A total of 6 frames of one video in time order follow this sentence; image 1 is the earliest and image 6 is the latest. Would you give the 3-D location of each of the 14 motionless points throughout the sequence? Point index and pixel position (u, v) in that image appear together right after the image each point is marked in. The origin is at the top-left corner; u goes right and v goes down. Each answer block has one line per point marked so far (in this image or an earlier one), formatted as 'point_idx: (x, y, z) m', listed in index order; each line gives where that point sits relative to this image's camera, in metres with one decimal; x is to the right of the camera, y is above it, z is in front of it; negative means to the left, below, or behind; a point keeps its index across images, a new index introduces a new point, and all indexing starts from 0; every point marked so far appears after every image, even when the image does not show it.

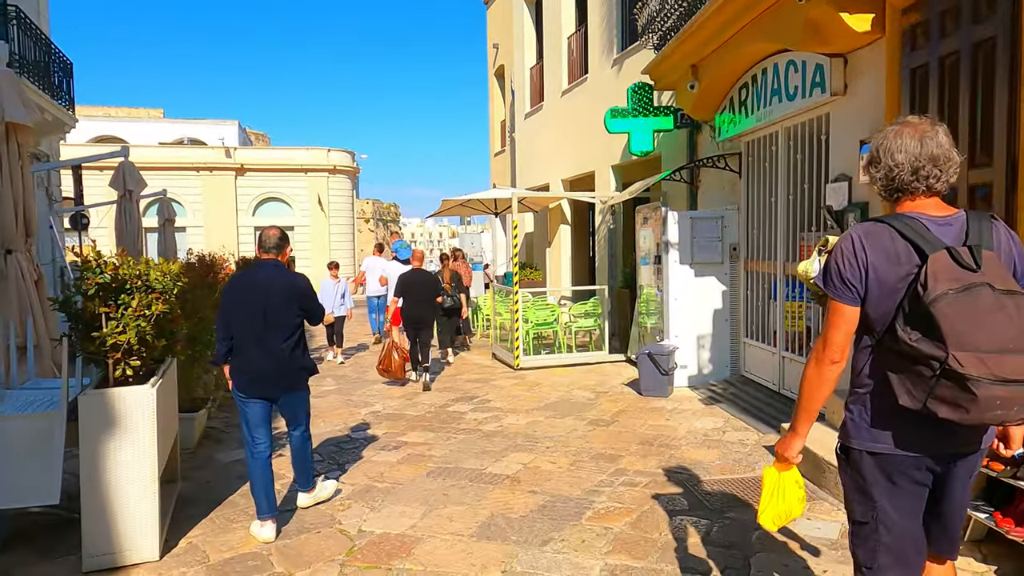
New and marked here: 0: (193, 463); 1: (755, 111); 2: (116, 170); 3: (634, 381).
0: (-2.6, -1.4, +5.5) m
1: (+2.4, +1.8, +6.8) m
2: (-5.5, +1.6, +9.4) m
3: (+1.4, -1.1, +8.0) m
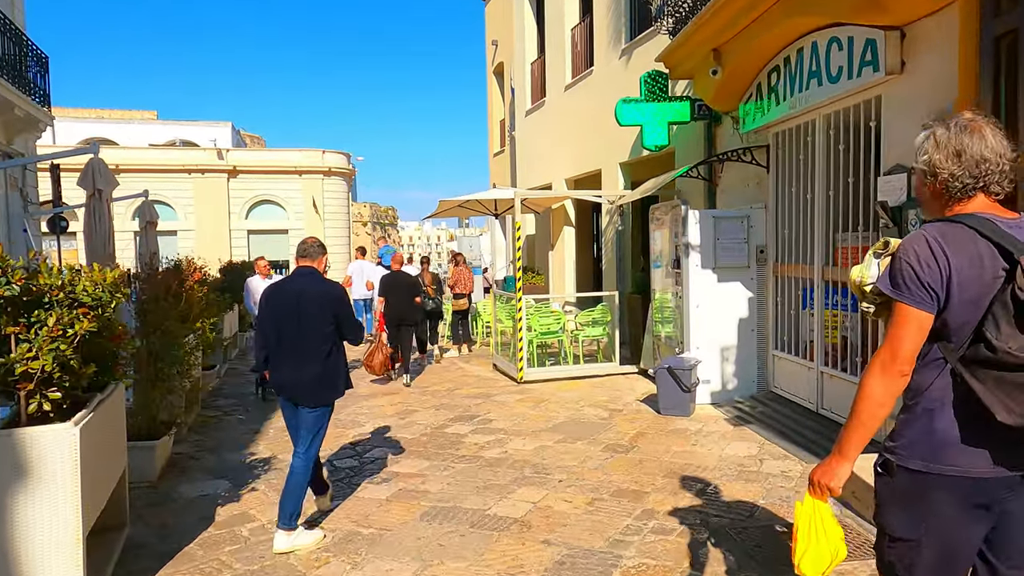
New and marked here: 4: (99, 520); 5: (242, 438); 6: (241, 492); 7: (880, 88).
0: (-2.6, -1.5, +4.8) m
1: (+2.5, +1.7, +6.1) m
2: (-5.5, +1.6, +8.7) m
3: (+1.5, -1.2, +7.3) m
4: (-2.5, -1.4, +4.1) m
5: (-2.6, -1.5, +6.6) m
6: (-2.0, -1.5, +5.0) m
7: (+2.7, +1.5, +5.0) m
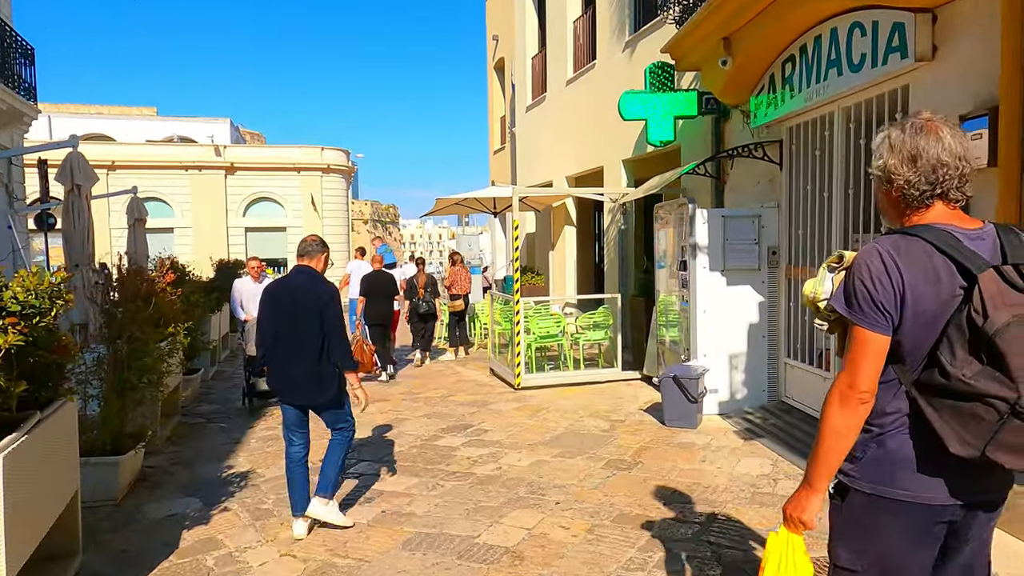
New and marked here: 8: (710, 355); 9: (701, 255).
0: (-2.6, -1.5, +4.4) m
1: (+2.4, +1.7, +5.7) m
2: (-5.5, +1.6, +8.3) m
3: (+1.4, -1.2, +6.9) m
4: (-2.6, -1.4, +3.7) m
5: (-2.7, -1.5, +6.2) m
6: (-2.1, -1.5, +4.6) m
7: (+2.7, +1.4, +4.6) m
8: (+1.9, -0.6, +6.4) m
9: (+1.8, +0.3, +6.4) m
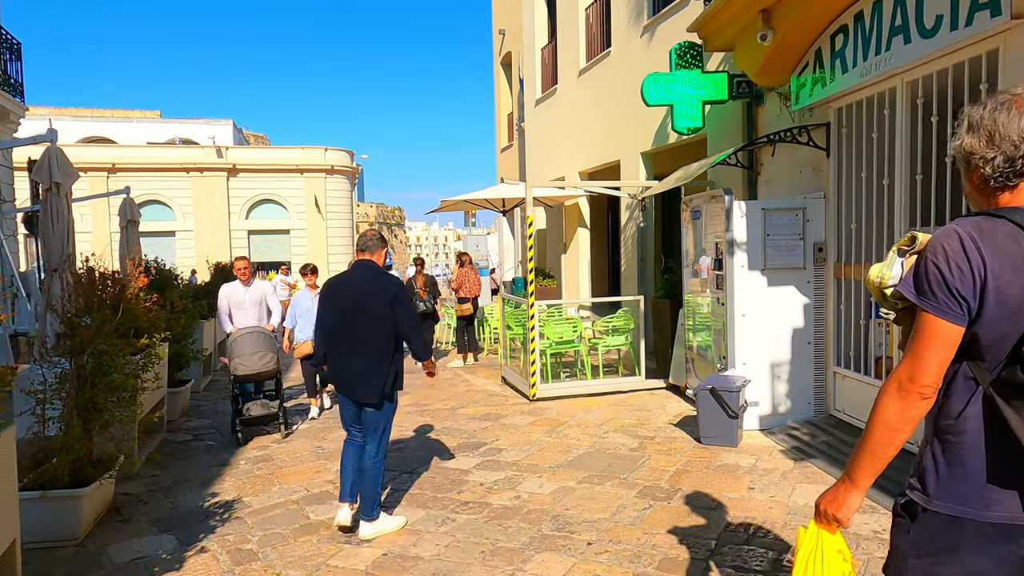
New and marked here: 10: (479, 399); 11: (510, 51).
0: (-2.5, -1.6, +3.8) m
1: (+2.5, +1.7, +5.0) m
2: (-5.4, +1.5, +7.7) m
3: (+1.6, -1.2, +6.2) m
4: (-2.4, -1.5, +3.1) m
5: (-2.5, -1.5, +5.6) m
6: (-1.9, -1.6, +4.0) m
7: (+2.8, +1.4, +3.9) m
8: (+2.0, -0.6, +5.8) m
9: (+1.9, +0.3, +5.7) m
10: (-0.4, -1.3, +8.0) m
11: (-0.1, +6.4, +18.4) m
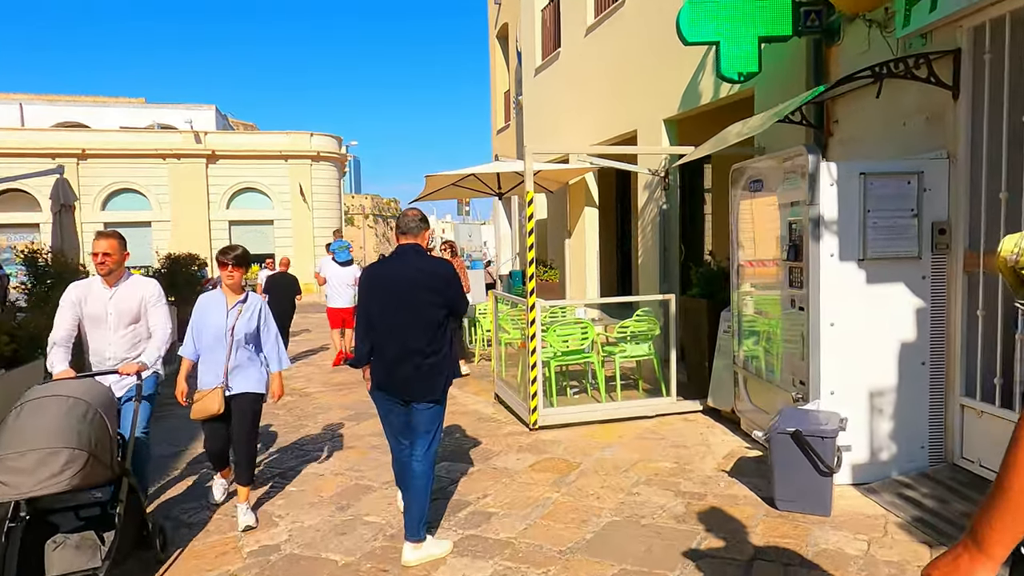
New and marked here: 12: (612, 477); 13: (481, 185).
0: (-2.5, -1.6, +2.1) m
1: (+2.5, +1.7, +3.3) m
2: (-5.4, +1.5, +6.0) m
3: (+1.6, -1.2, +4.5) m
4: (-2.5, -1.5, +1.4) m
5: (-2.6, -1.5, +3.9) m
6: (-2.0, -1.6, +2.3) m
7: (+2.8, +1.4, +2.2) m
8: (+2.0, -0.6, +4.1) m
9: (+1.9, +0.3, +4.0) m
10: (-0.4, -1.3, +6.3) m
11: (-0.2, +6.6, +16.6) m
12: (+0.7, -1.3, +4.6) m
13: (-0.5, +1.6, +10.2) m
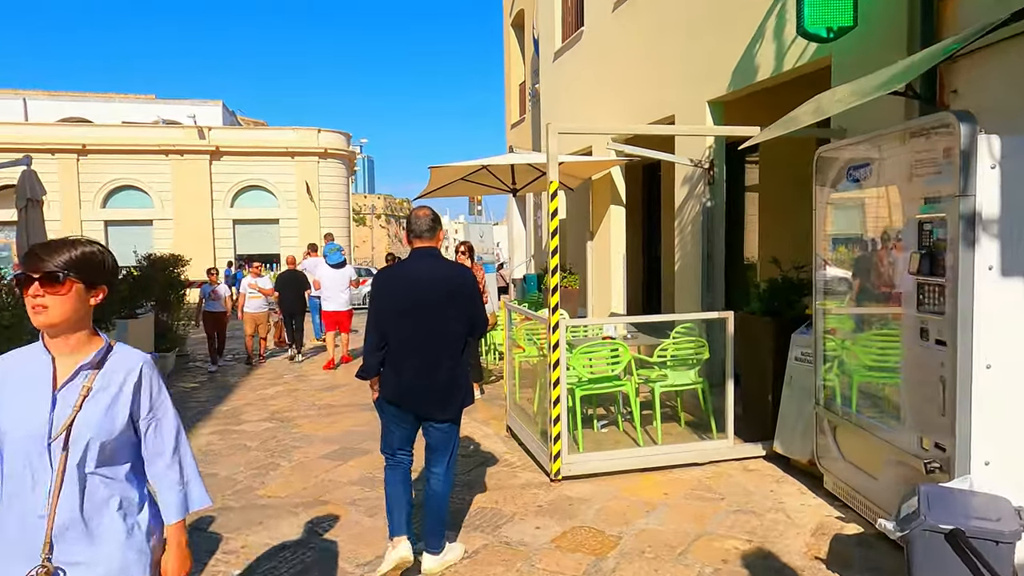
0: (-2.5, -1.7, +1.0) m
1: (+2.6, +1.5, +2.0) m
2: (-5.3, +1.5, +4.9) m
3: (+1.6, -1.3, +3.3) m
4: (-2.4, -1.6, +0.2) m
5: (-2.5, -1.6, +2.7) m
6: (-1.9, -1.7, +1.1) m
7: (+2.8, +1.3, +1.0) m
8: (+2.1, -0.7, +2.8) m
9: (+2.0, +0.2, +2.8) m
10: (-0.3, -1.4, +5.1) m
11: (+0.2, +6.5, +15.4) m
12: (+0.8, -1.4, +3.4) m
13: (-0.3, +1.5, +9.0) m
